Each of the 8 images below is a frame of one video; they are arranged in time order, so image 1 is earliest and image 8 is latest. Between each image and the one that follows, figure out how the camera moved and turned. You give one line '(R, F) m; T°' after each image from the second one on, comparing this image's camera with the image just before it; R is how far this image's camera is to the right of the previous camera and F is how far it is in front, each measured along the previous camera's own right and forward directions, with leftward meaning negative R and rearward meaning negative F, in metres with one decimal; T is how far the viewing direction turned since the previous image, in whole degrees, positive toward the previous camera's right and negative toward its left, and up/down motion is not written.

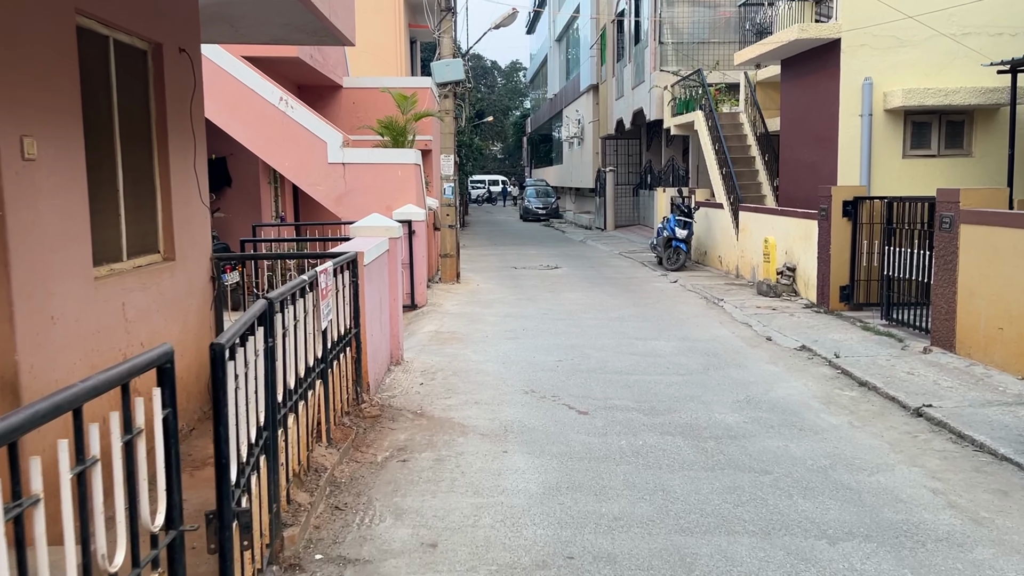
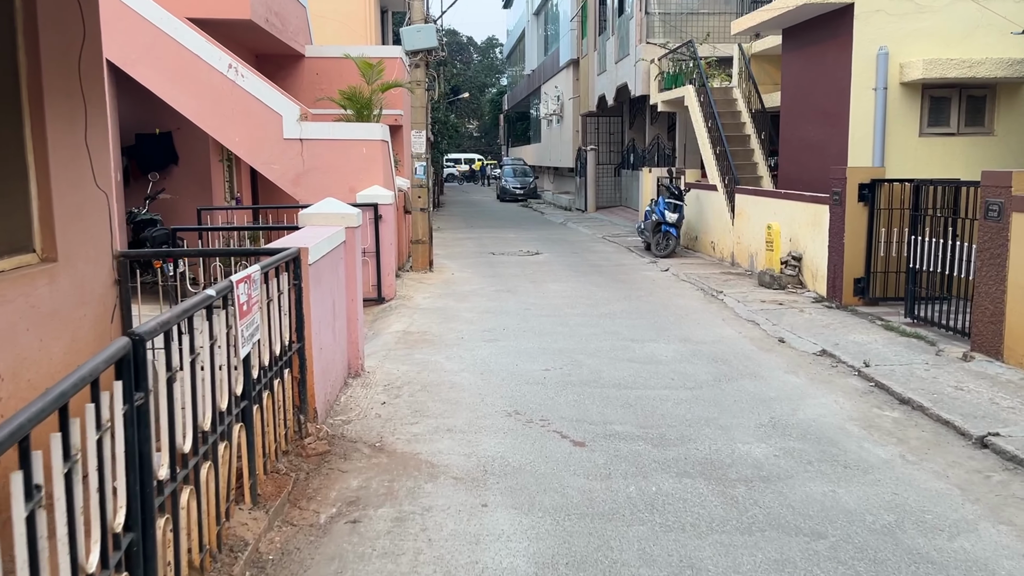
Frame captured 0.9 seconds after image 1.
(0.0, +1.2) m; +2°
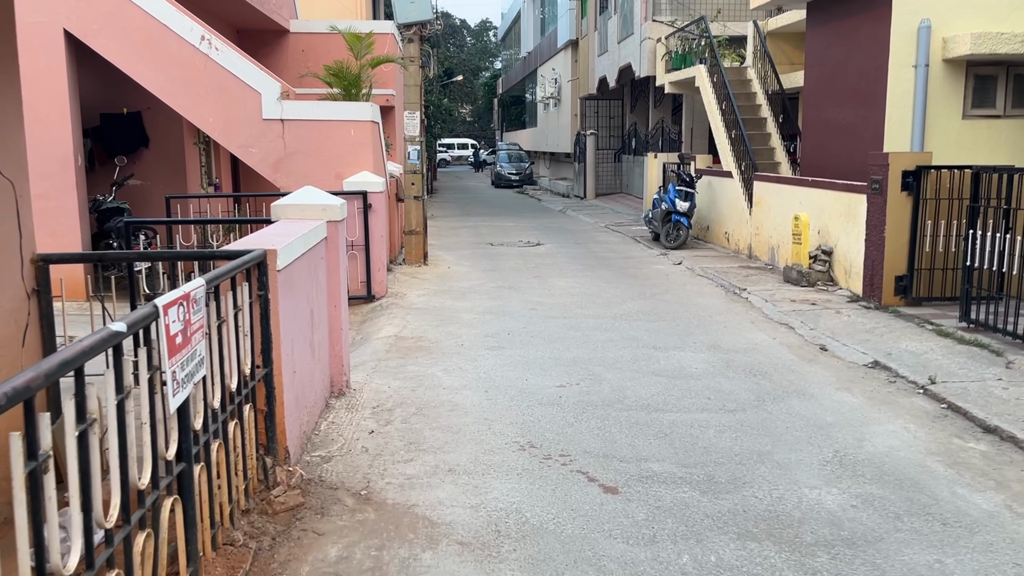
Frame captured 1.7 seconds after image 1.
(-0.1, +1.0) m; +1°
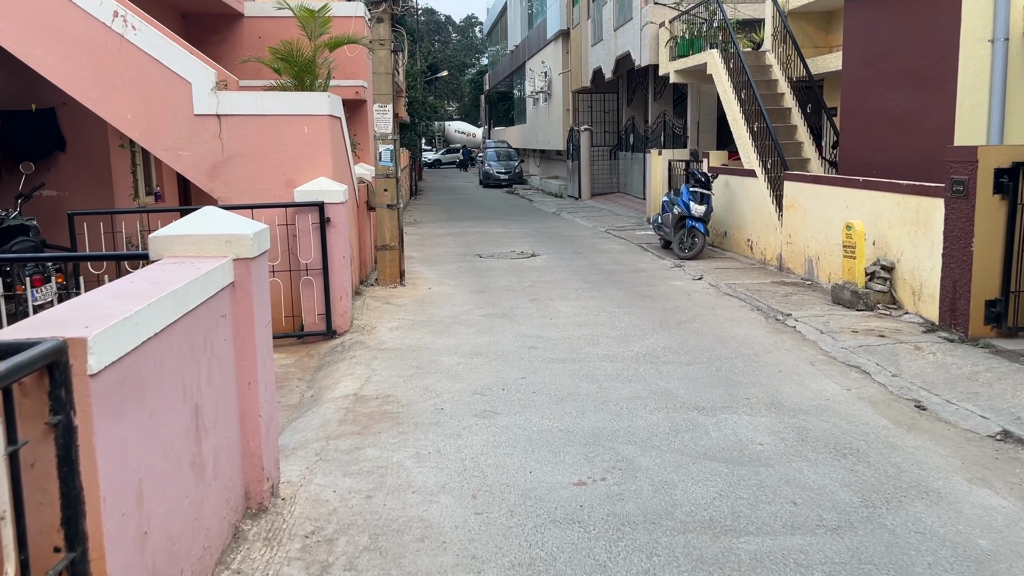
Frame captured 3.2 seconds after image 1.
(0.0, +1.8) m; +1°
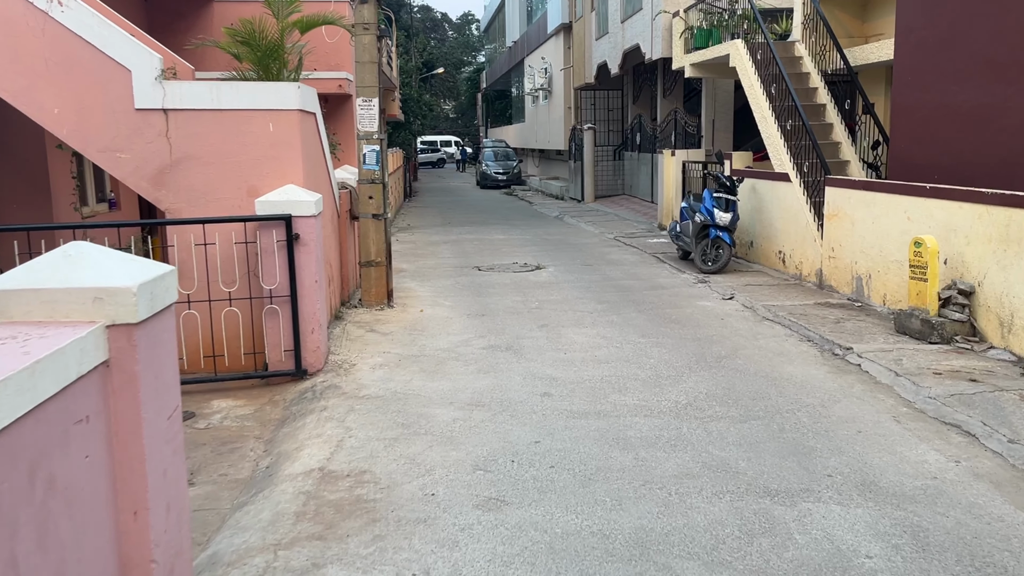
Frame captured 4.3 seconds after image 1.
(-0.1, +1.3) m; 0°
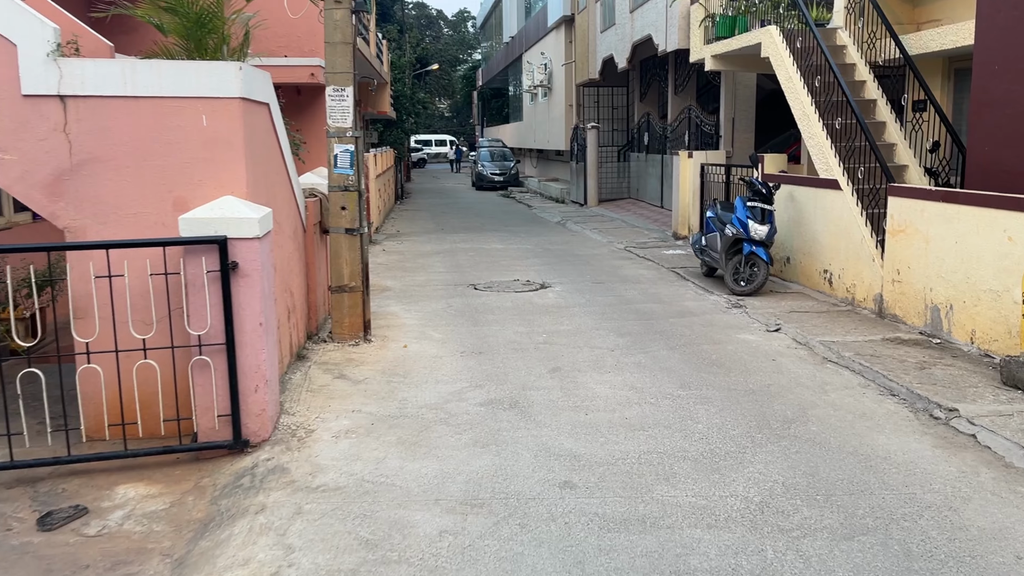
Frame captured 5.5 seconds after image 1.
(-0.1, +1.5) m; 0°
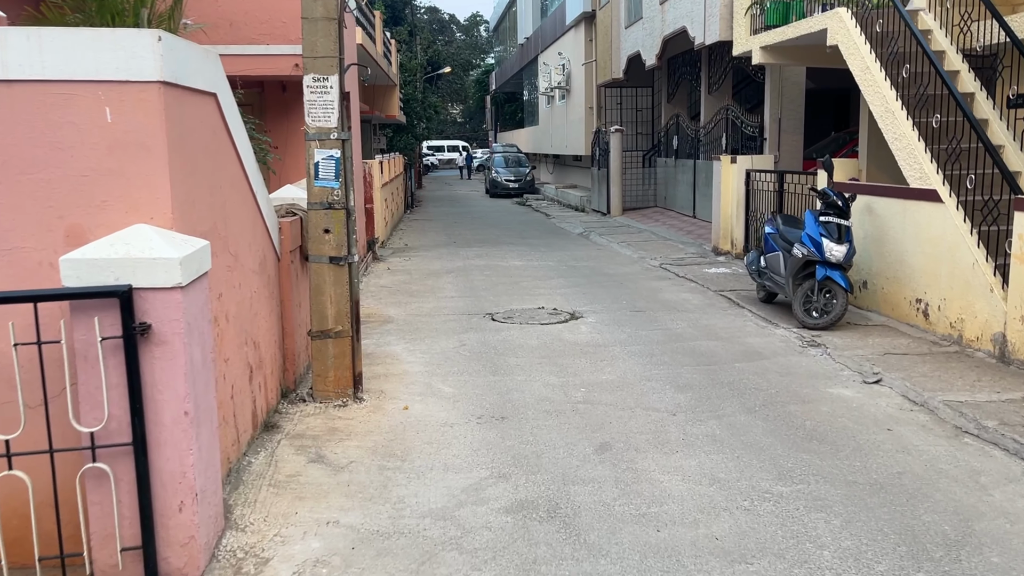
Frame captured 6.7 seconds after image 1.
(-0.1, +1.6) m; -1°
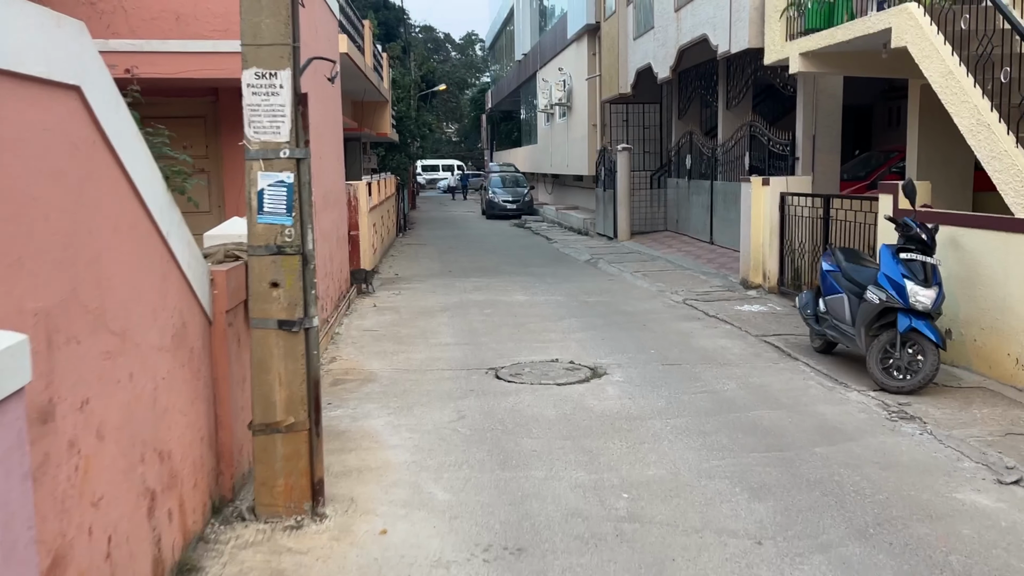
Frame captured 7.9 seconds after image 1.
(-0.1, +1.5) m; 0°
